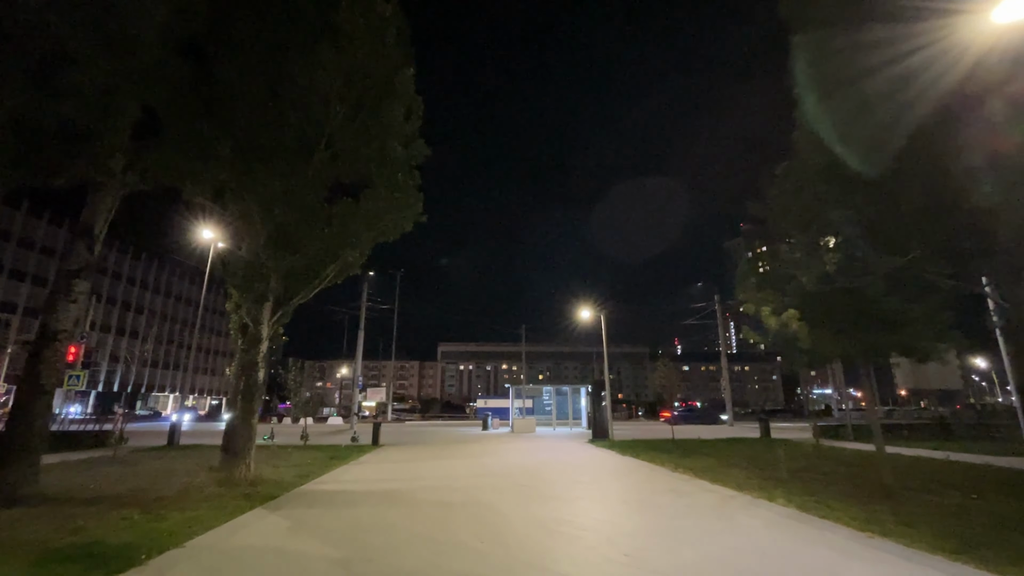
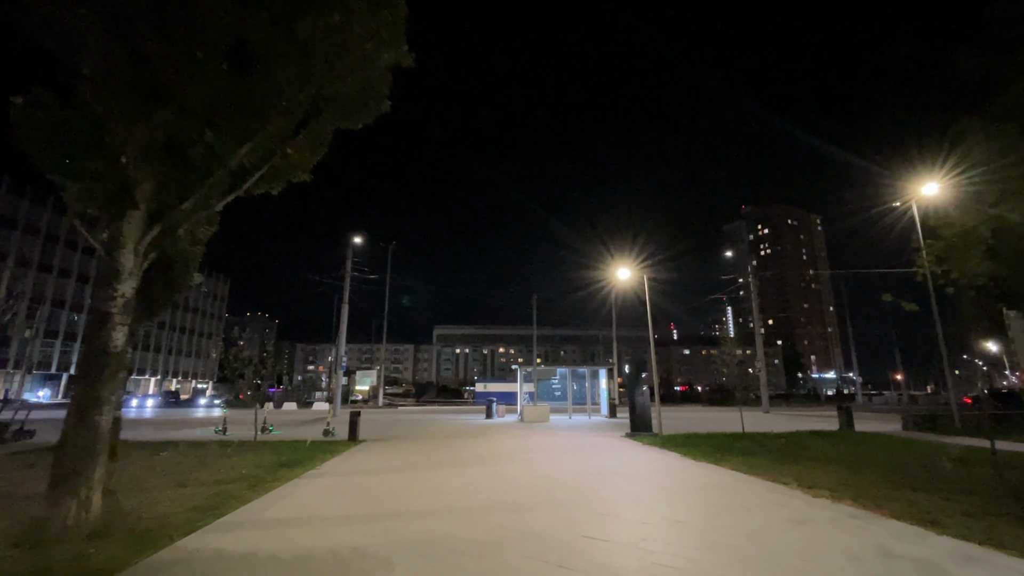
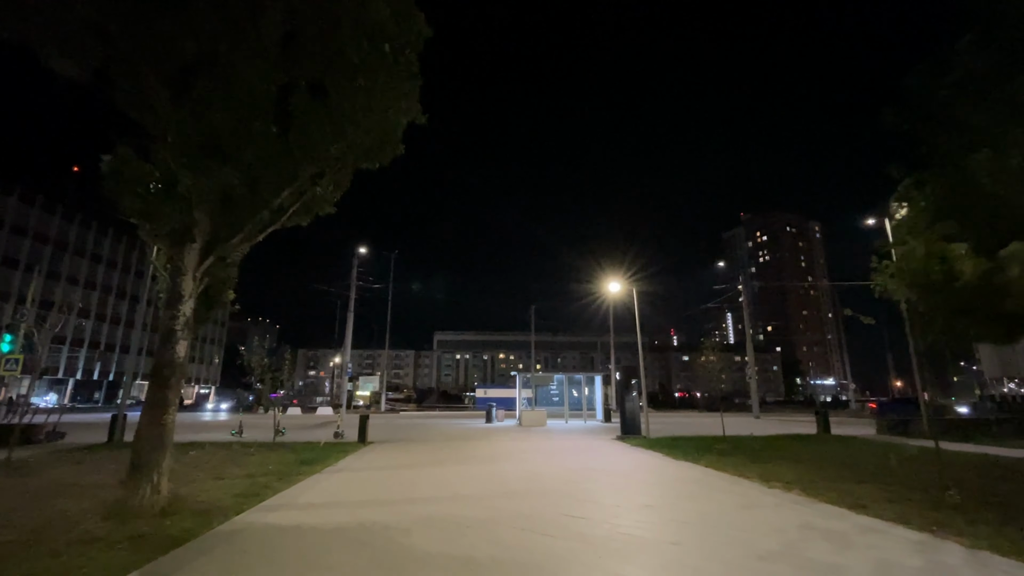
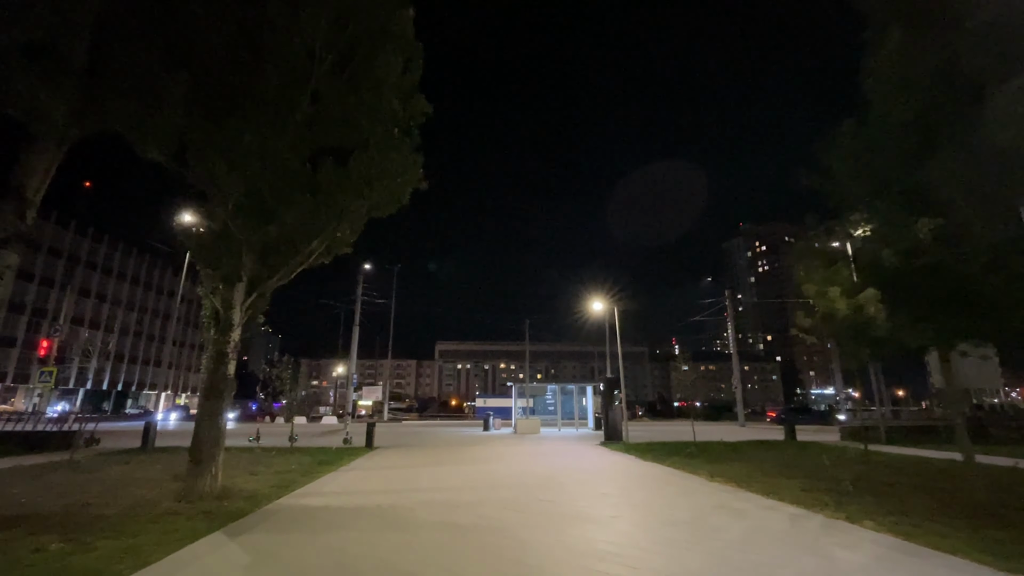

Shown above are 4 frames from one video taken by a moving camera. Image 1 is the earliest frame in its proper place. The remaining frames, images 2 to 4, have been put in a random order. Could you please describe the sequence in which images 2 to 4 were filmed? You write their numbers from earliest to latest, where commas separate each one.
4, 3, 2
